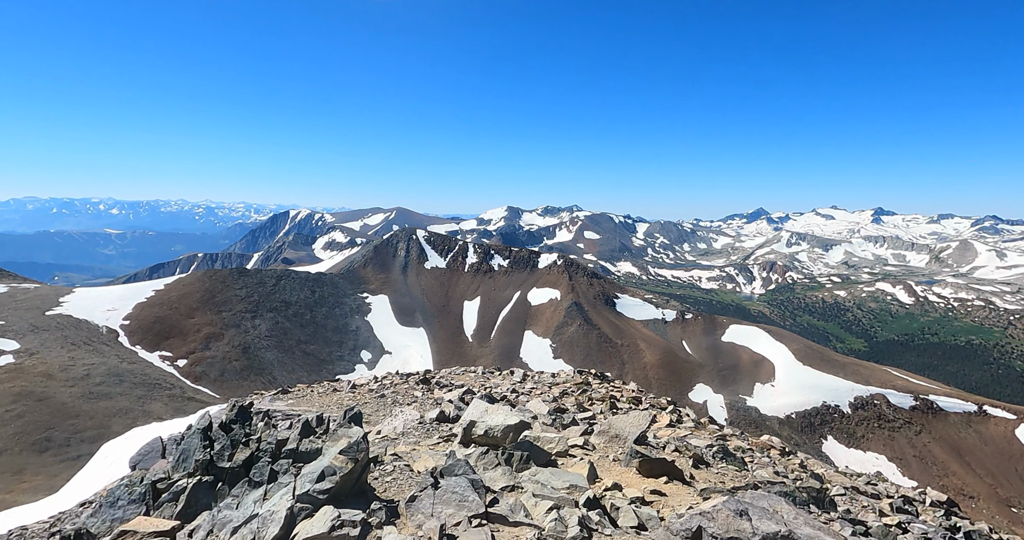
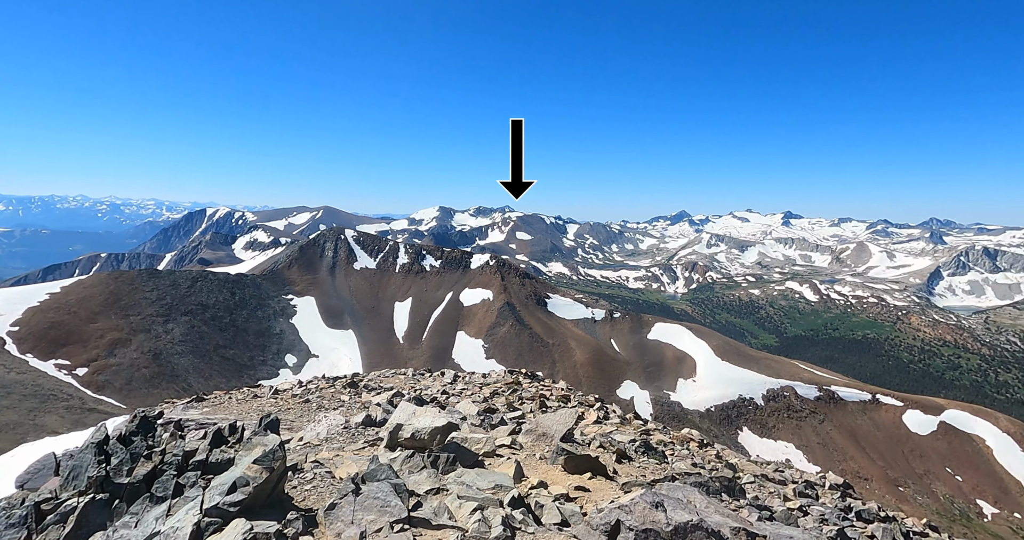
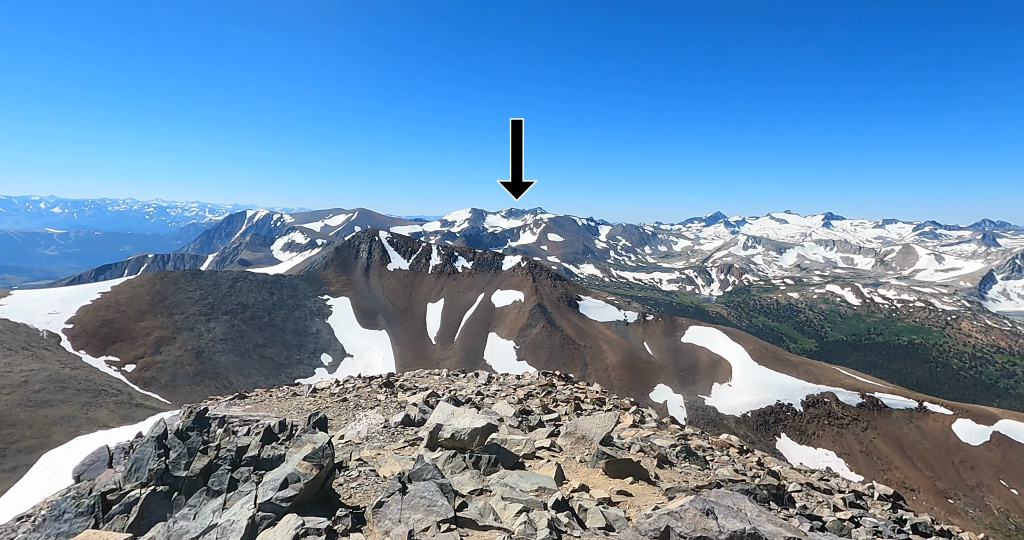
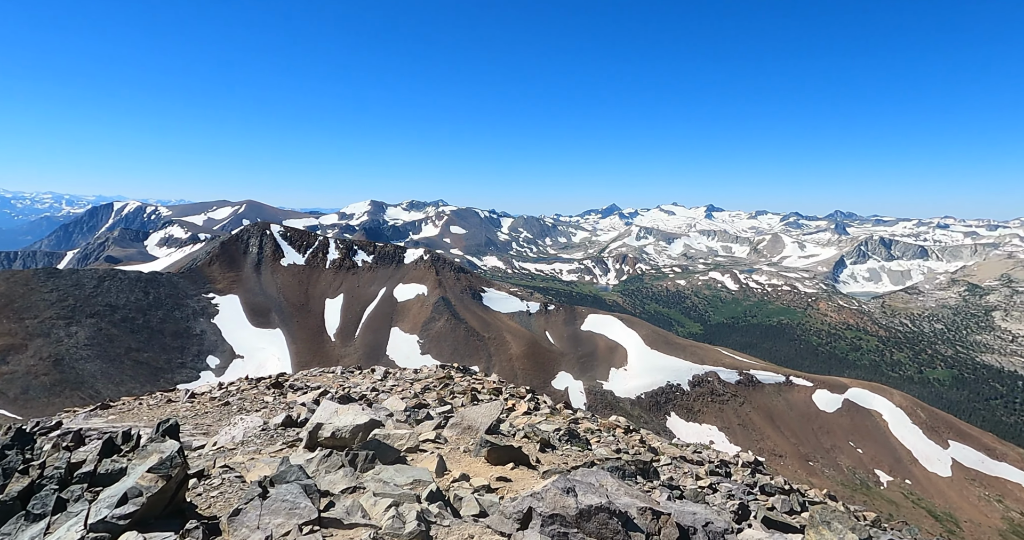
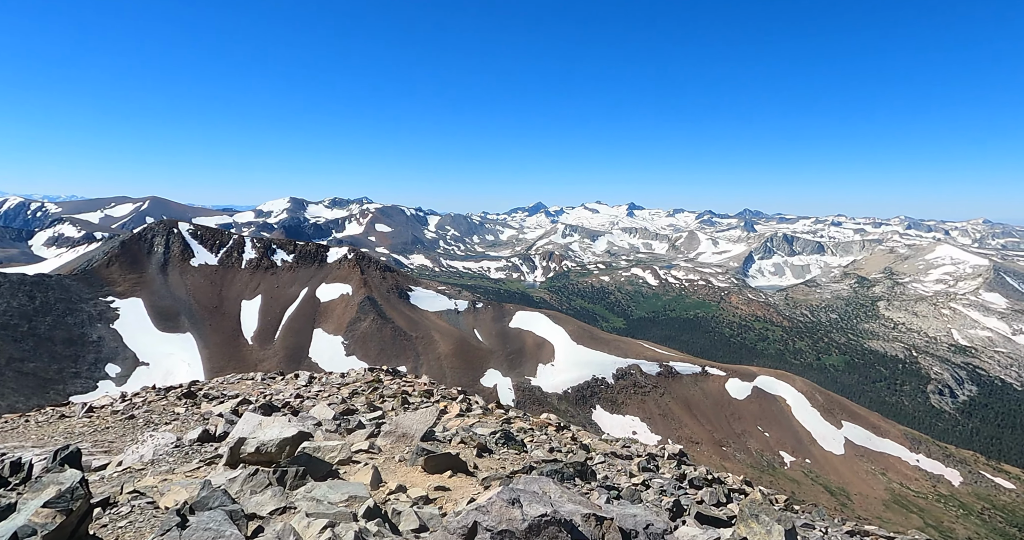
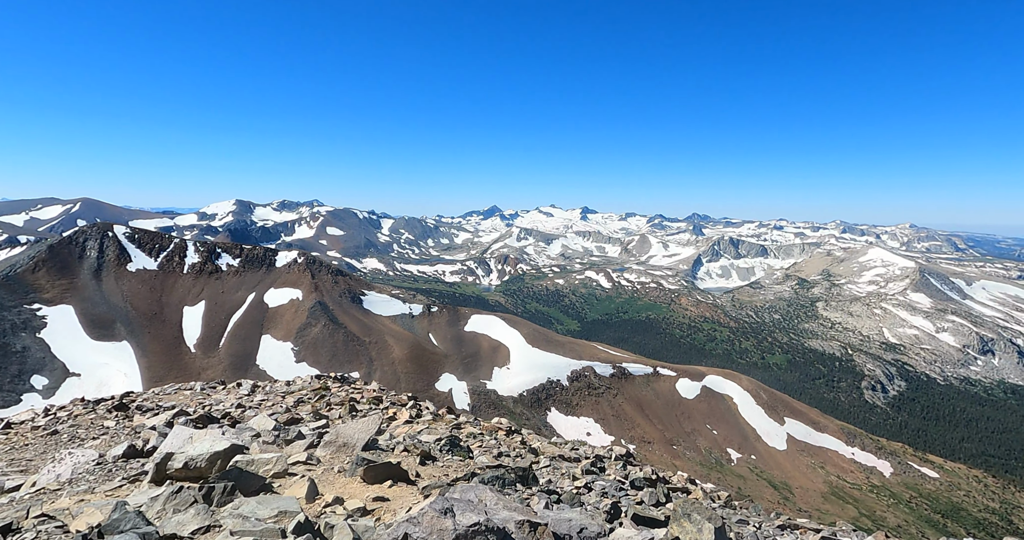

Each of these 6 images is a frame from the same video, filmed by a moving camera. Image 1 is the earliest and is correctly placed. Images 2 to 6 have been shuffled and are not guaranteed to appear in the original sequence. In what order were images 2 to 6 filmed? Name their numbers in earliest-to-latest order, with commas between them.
3, 2, 4, 5, 6
